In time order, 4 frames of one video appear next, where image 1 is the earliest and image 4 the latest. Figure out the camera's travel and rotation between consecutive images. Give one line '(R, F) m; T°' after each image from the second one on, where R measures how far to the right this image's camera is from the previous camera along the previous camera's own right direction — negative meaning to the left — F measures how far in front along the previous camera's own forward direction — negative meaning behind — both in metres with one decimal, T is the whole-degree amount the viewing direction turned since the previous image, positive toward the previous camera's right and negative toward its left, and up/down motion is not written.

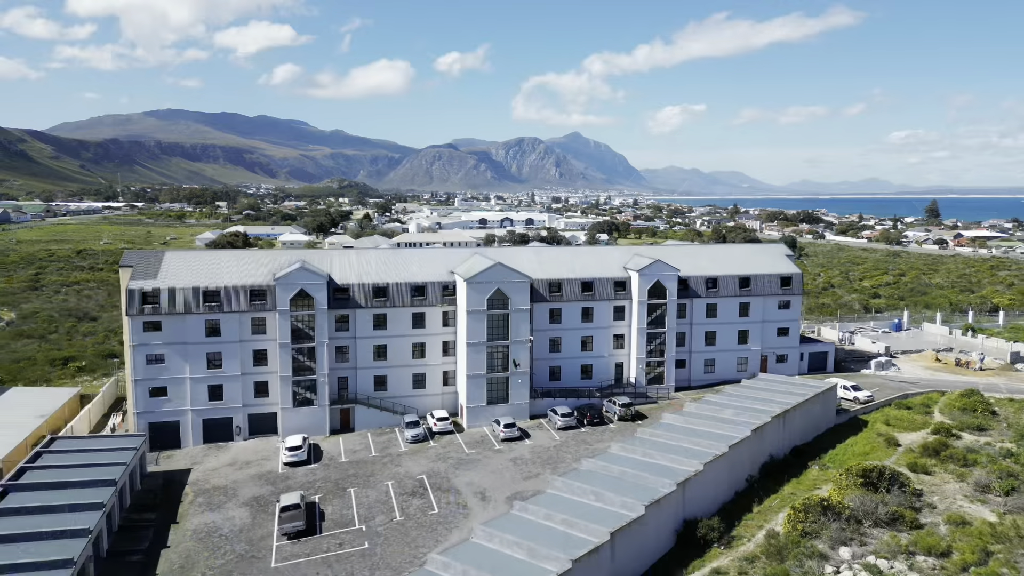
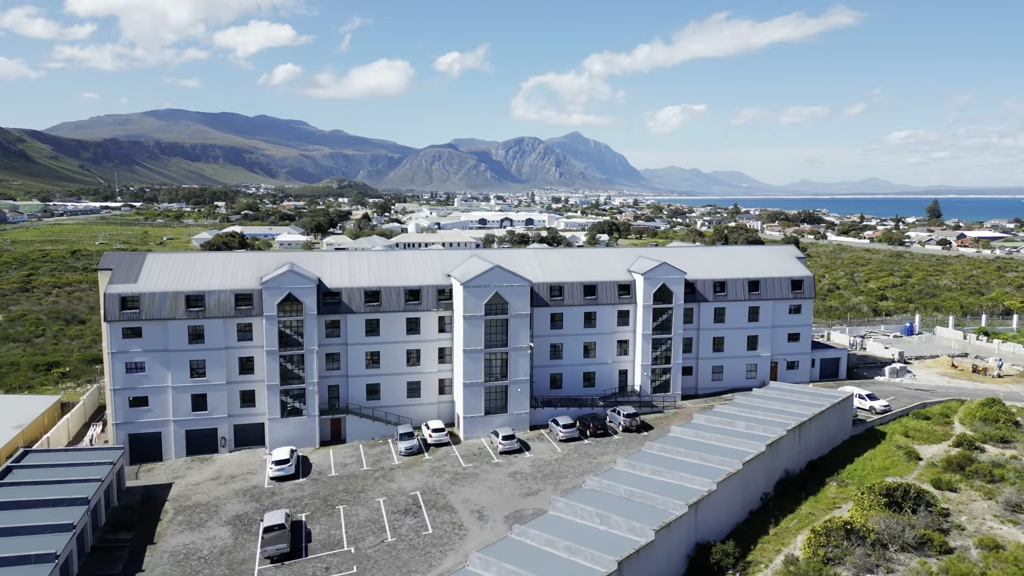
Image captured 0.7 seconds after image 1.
(0.0, +0.7) m; 0°
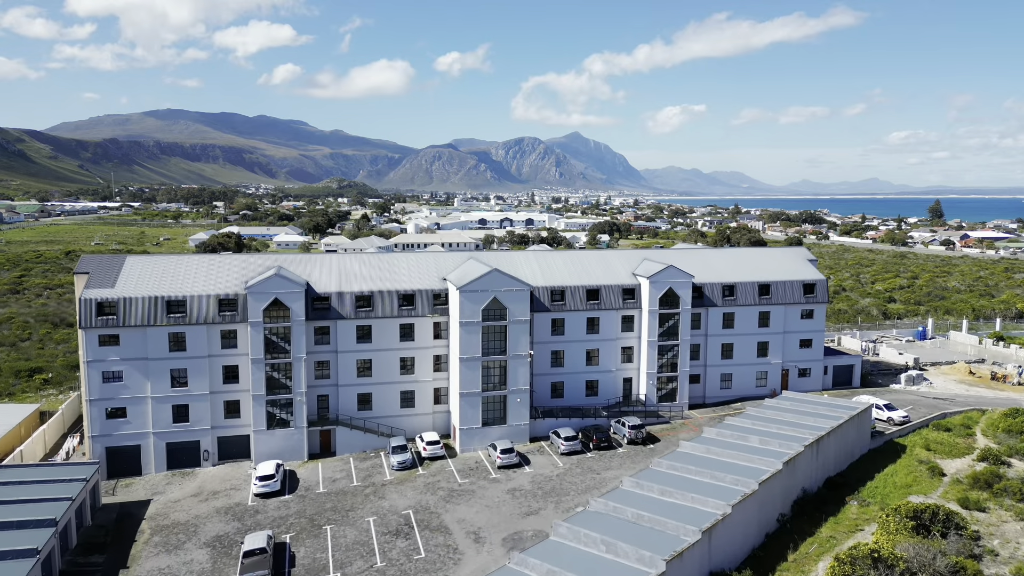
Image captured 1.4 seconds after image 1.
(0.0, +0.7) m; 0°
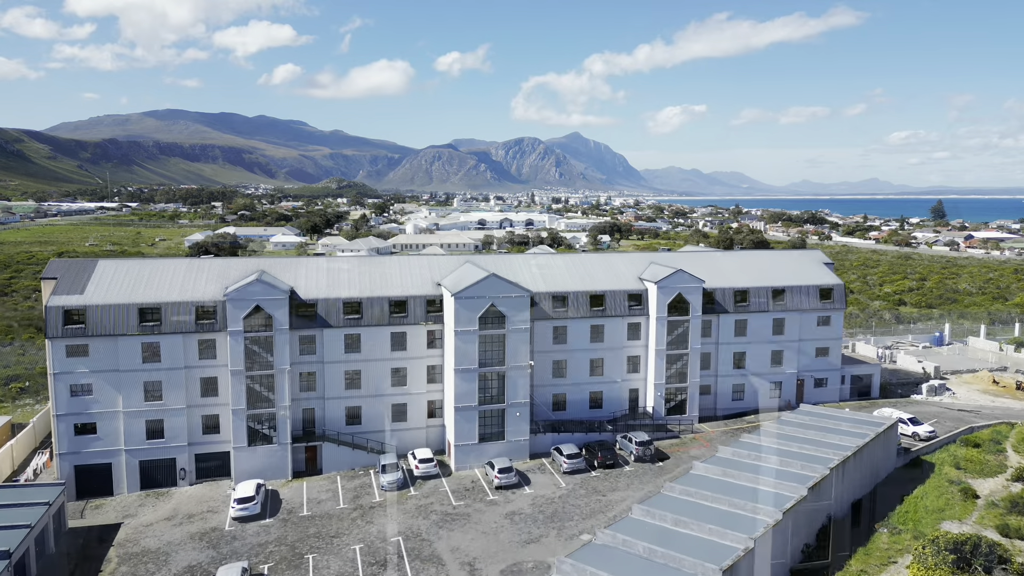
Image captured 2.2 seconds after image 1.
(0.0, +0.8) m; 0°
